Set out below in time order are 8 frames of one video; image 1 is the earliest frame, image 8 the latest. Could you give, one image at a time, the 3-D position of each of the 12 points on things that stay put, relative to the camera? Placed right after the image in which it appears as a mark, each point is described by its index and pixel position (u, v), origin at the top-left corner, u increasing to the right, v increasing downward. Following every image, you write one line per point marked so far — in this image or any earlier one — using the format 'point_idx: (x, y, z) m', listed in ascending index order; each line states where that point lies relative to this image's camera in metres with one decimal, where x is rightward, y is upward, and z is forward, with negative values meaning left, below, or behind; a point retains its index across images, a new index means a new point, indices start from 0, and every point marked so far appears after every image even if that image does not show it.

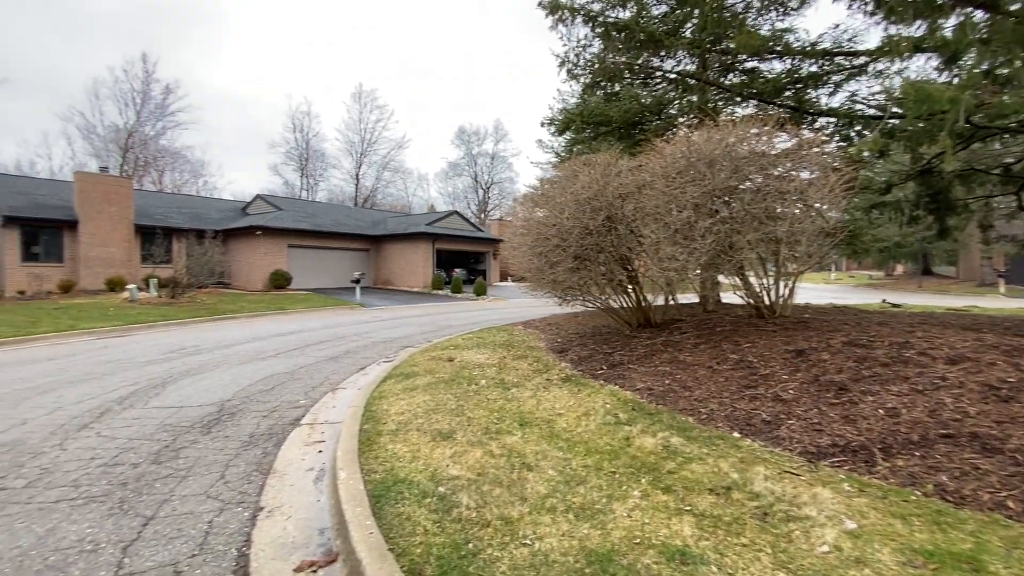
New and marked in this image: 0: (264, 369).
0: (-3.4, -1.1, +6.7) m
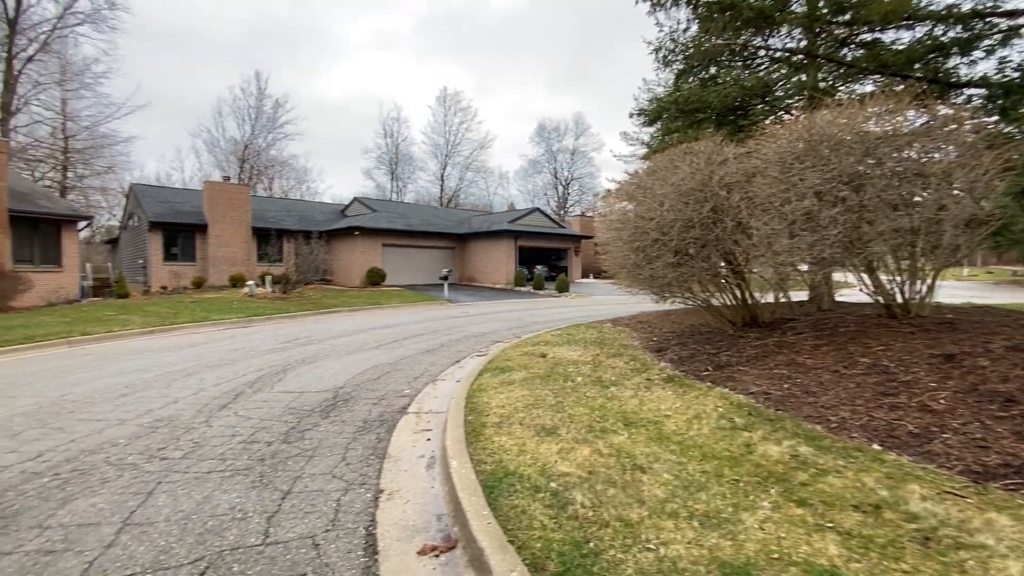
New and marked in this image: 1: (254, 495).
0: (-2.1, -1.1, +7.1) m
1: (-1.6, -1.3, +2.9) m
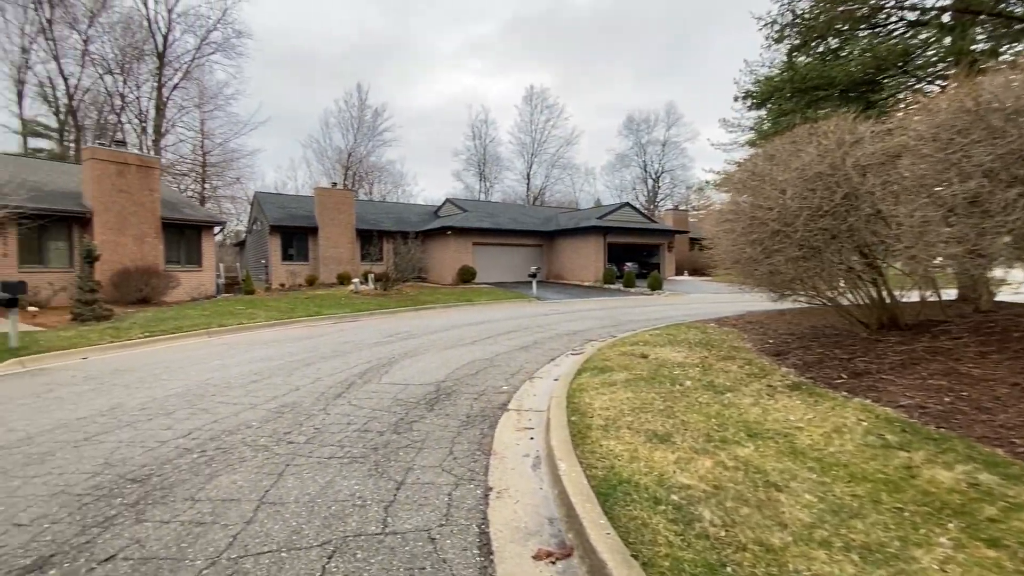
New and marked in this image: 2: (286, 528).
0: (-0.6, -1.0, +7.2) m
1: (-0.9, -1.2, +3.1) m
2: (-1.2, -1.3, +2.5) m
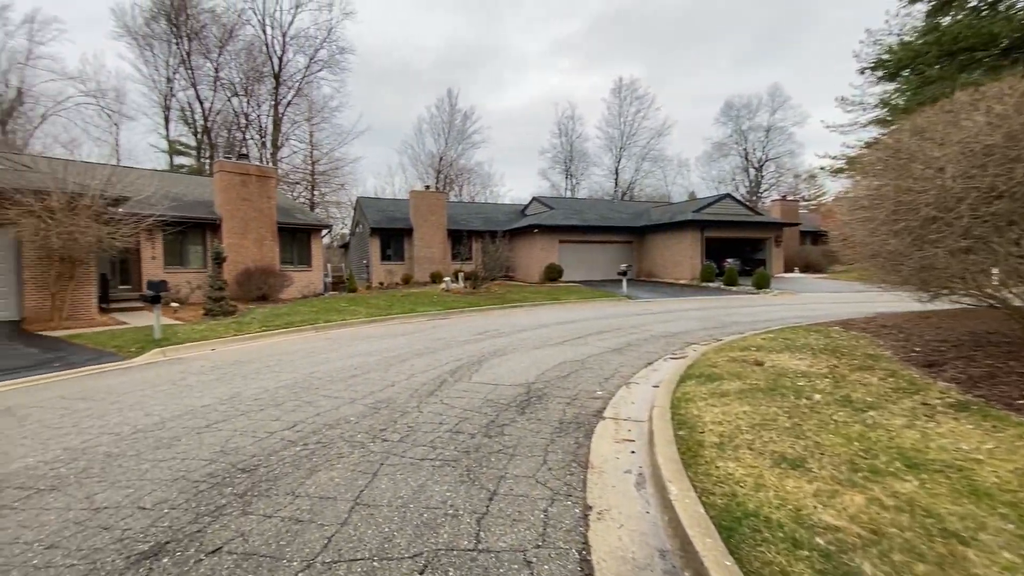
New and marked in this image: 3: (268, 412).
0: (+0.7, -1.0, +7.0) m
1: (-0.3, -1.2, +2.9) m
2: (-0.7, -1.3, +2.5) m
3: (-2.4, -1.2, +4.8) m
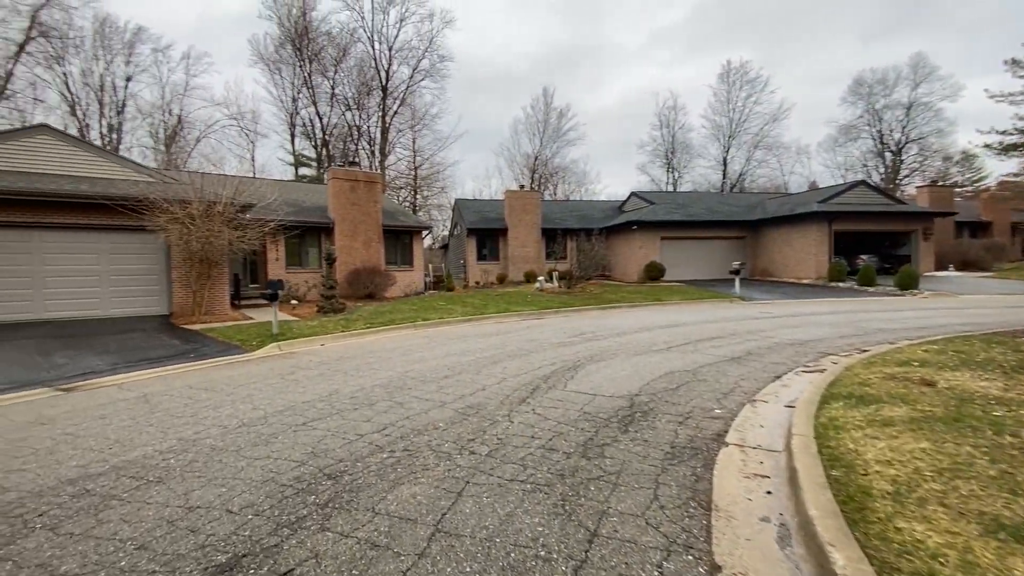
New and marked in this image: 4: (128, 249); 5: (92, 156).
0: (+2.0, -1.0, +6.3) m
1: (+0.2, -1.2, +2.5) m
2: (-0.2, -1.3, +2.1) m
3: (-1.5, -1.2, +4.7) m
4: (-9.0, +0.9, +11.3) m
5: (-10.1, +3.1, +11.5) m
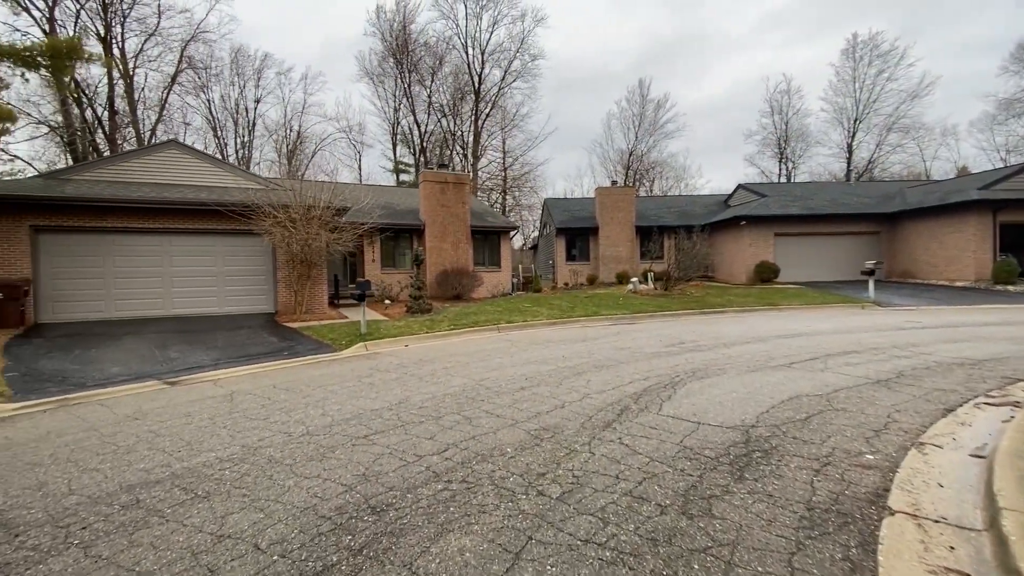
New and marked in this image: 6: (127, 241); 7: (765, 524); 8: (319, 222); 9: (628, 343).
0: (+2.9, -1.0, +5.2) m
1: (+0.5, -1.2, +1.8) m
2: (0.0, -1.3, +1.5) m
3: (-0.8, -1.2, +4.3) m
4: (-6.9, +0.9, +12.2) m
5: (-7.9, +3.1, +12.6) m
6: (-9.0, +1.1, +11.2) m
7: (+1.3, -1.2, +2.5) m
8: (-4.8, +1.6, +11.9) m
9: (+2.0, -0.9, +8.3) m
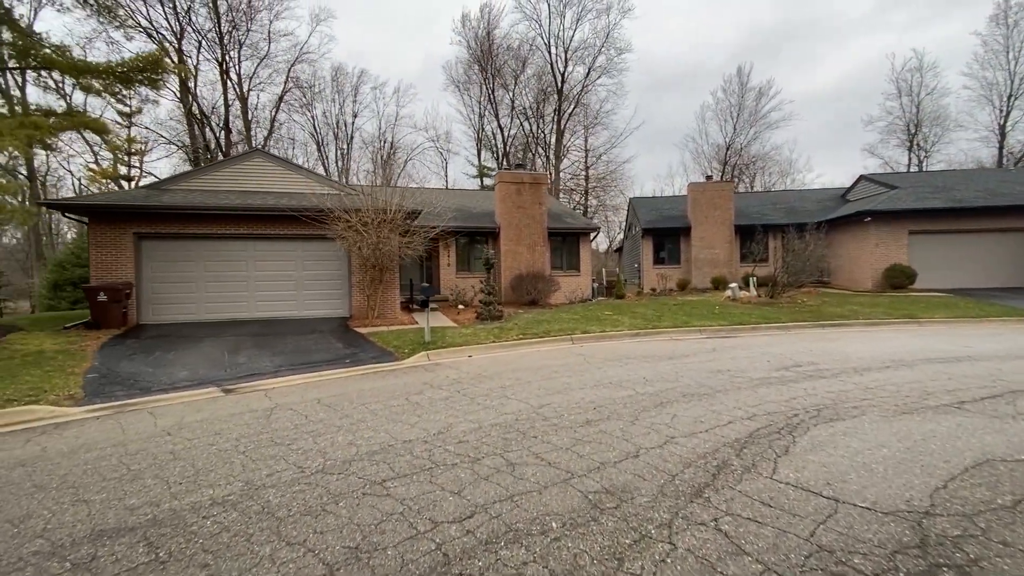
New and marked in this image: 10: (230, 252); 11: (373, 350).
0: (+3.4, -1.1, +3.6) m
1: (+0.4, -1.3, +0.7) m
2: (-0.2, -1.3, +0.6) m
3: (-0.4, -1.3, +3.4) m
4: (-5.0, +0.8, +12.4) m
5: (-5.9, +3.0, +12.9) m
6: (-7.2, +1.0, +11.7) m
7: (+1.3, -1.3, +1.3) m
8: (-3.0, +1.5, +11.7) m
9: (+3.0, -1.1, +6.9) m
10: (-6.9, +0.9, +11.8) m
11: (-2.7, -1.2, +9.3) m
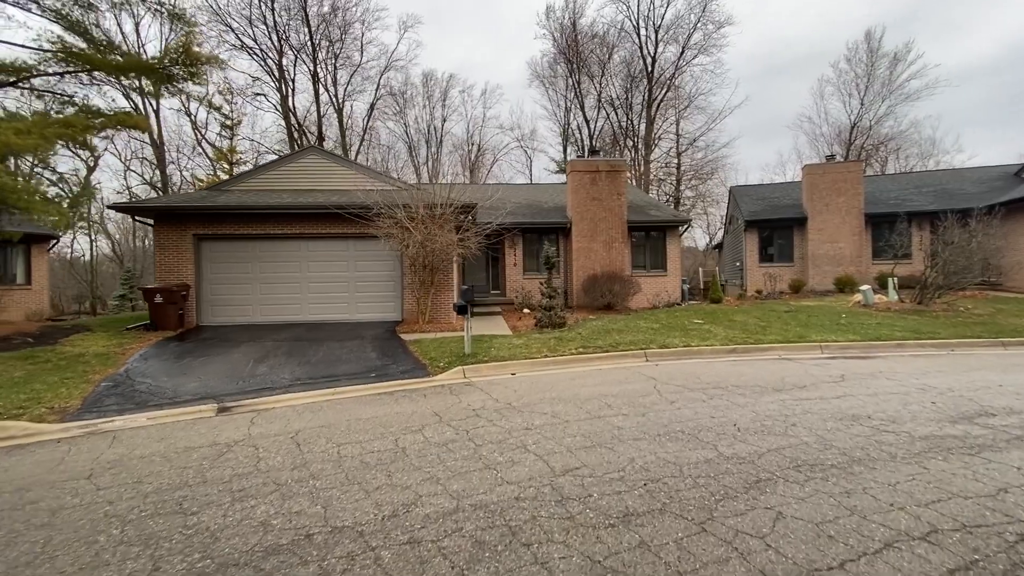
0: (+3.2, -1.2, +1.4) m
1: (-0.3, -1.4, -0.8) m
2: (-0.9, -1.4, -0.9) m
3: (-0.6, -1.4, +2.0) m
4: (-3.5, +0.8, +11.6) m
5: (-4.2, +3.0, +12.3) m
6: (-5.7, +1.0, +11.4) m
7: (+0.7, -1.3, -0.5) m
8: (-1.6, +1.5, +10.5) m
9: (+3.4, -1.1, +4.7) m
10: (-5.4, +0.9, +11.4) m
11: (-1.8, -1.3, +8.2) m
